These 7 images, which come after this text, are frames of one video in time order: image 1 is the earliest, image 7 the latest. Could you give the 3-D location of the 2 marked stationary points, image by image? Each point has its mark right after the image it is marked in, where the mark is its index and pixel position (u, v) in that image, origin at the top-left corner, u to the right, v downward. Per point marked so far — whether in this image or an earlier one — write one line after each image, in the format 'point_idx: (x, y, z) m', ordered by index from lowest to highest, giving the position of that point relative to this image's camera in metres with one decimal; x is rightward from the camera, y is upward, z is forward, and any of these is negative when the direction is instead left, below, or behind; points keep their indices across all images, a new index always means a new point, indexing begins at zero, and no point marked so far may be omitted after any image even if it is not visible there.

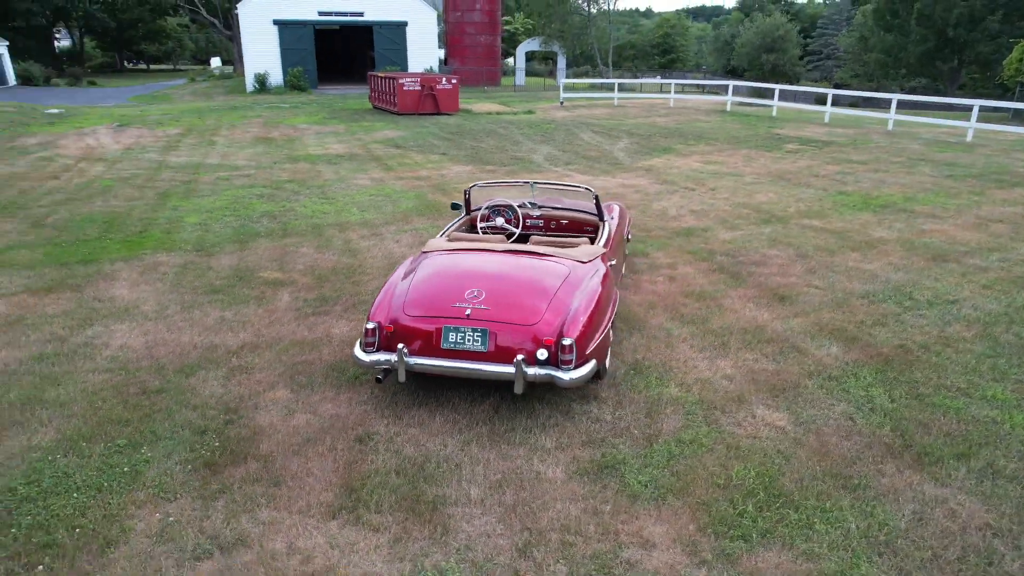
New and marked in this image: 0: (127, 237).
0: (-4.8, +0.6, +8.0) m
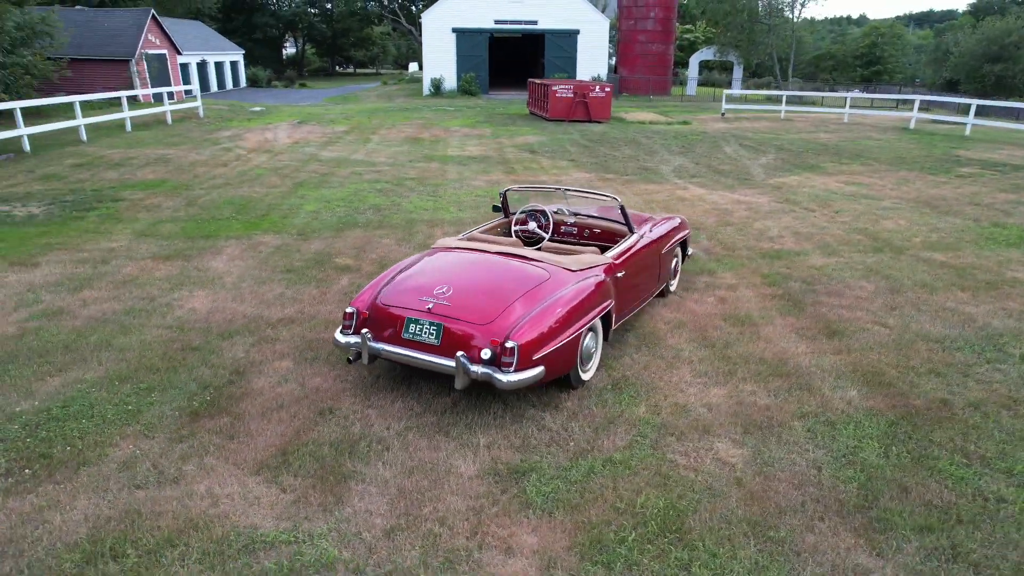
0: (-3.7, +0.9, +9.2) m
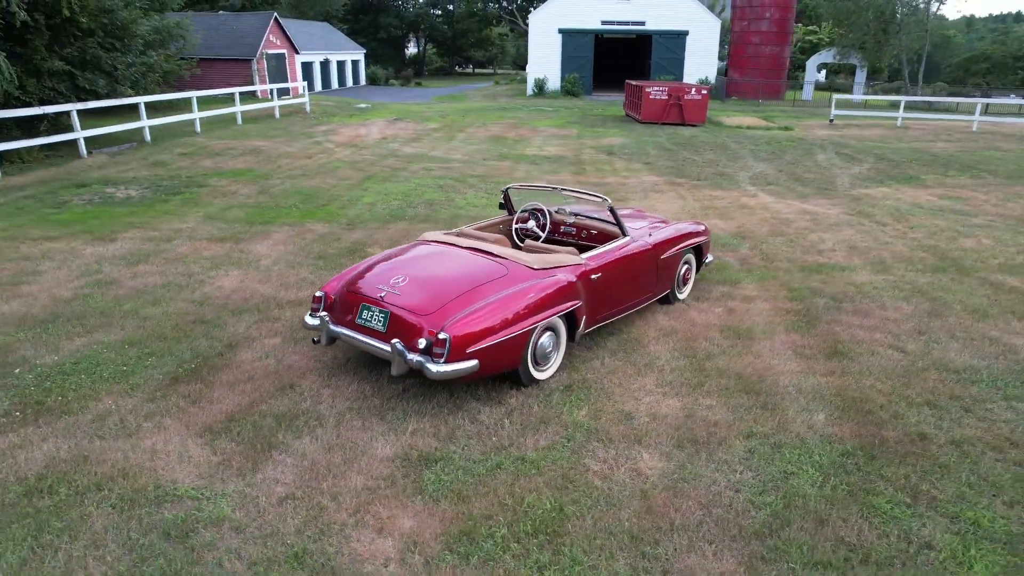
0: (-3.0, +1.2, +9.8) m
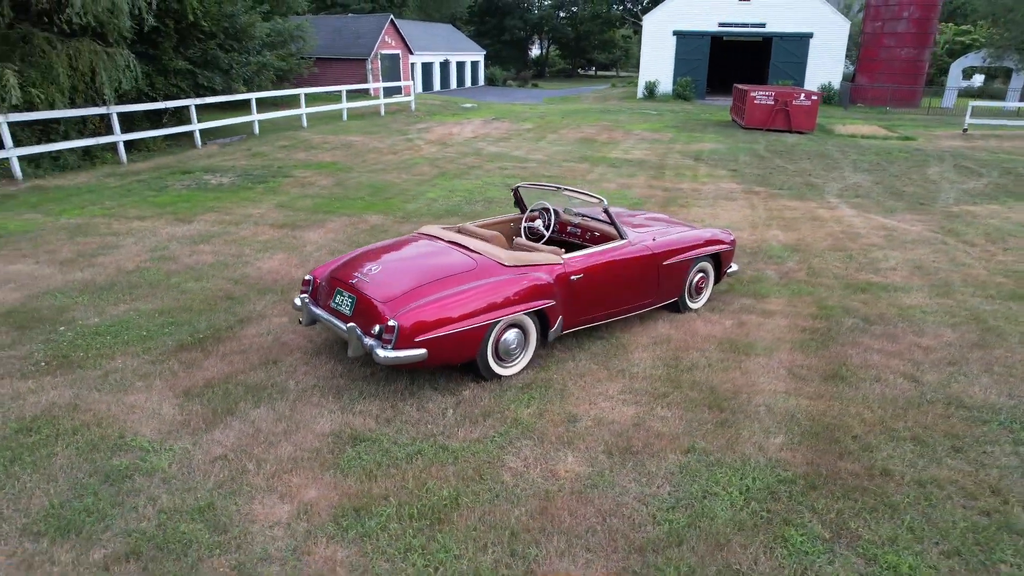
0: (-2.2, +1.4, +10.3) m
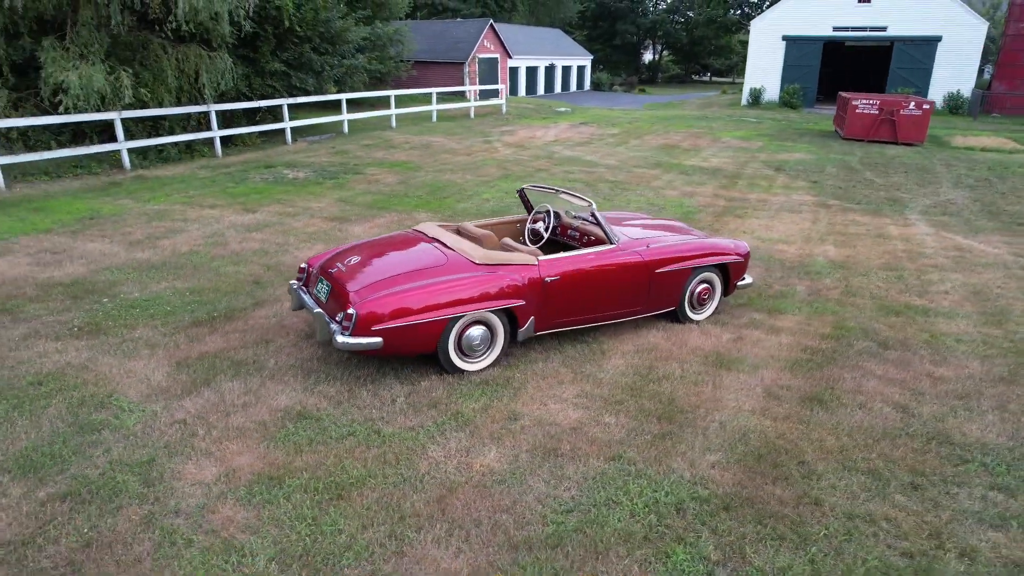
0: (-1.4, +1.4, +10.7) m
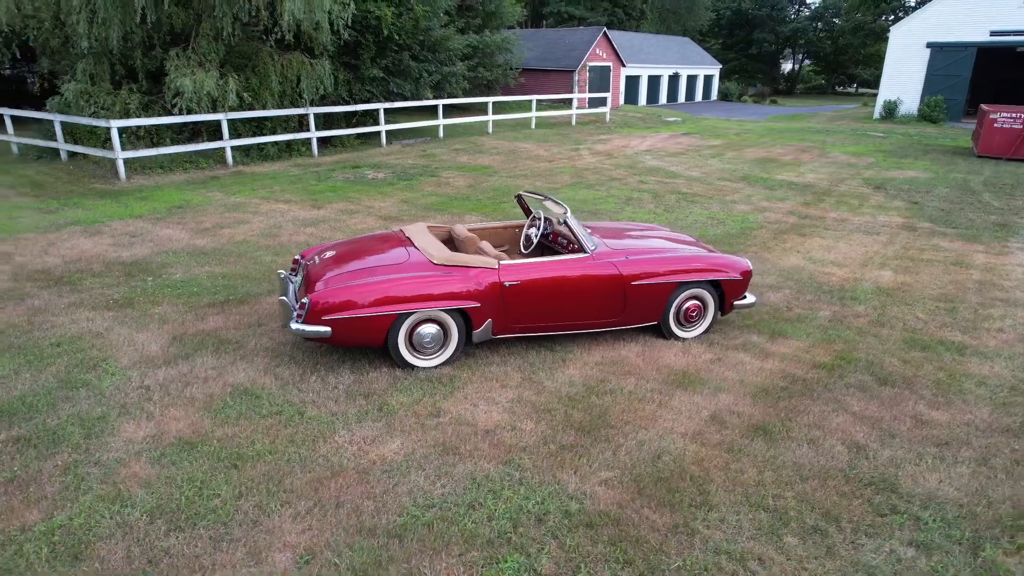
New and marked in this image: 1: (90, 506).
0: (-0.4, +1.4, +11.0) m
1: (-2.0, -1.0, +3.1) m
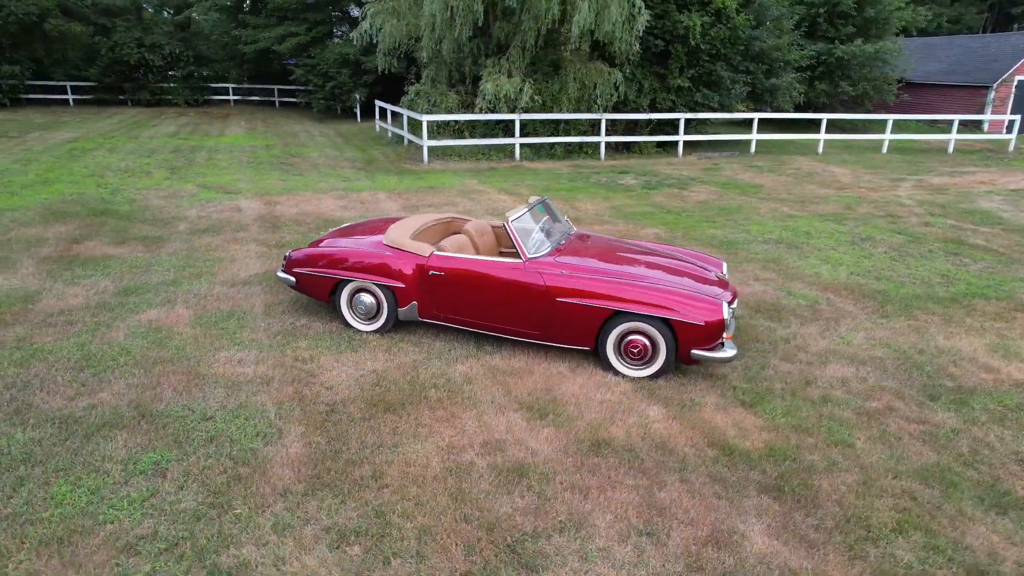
0: (+2.8, +1.1, +10.4) m
1: (-3.4, -0.4, +4.9) m
